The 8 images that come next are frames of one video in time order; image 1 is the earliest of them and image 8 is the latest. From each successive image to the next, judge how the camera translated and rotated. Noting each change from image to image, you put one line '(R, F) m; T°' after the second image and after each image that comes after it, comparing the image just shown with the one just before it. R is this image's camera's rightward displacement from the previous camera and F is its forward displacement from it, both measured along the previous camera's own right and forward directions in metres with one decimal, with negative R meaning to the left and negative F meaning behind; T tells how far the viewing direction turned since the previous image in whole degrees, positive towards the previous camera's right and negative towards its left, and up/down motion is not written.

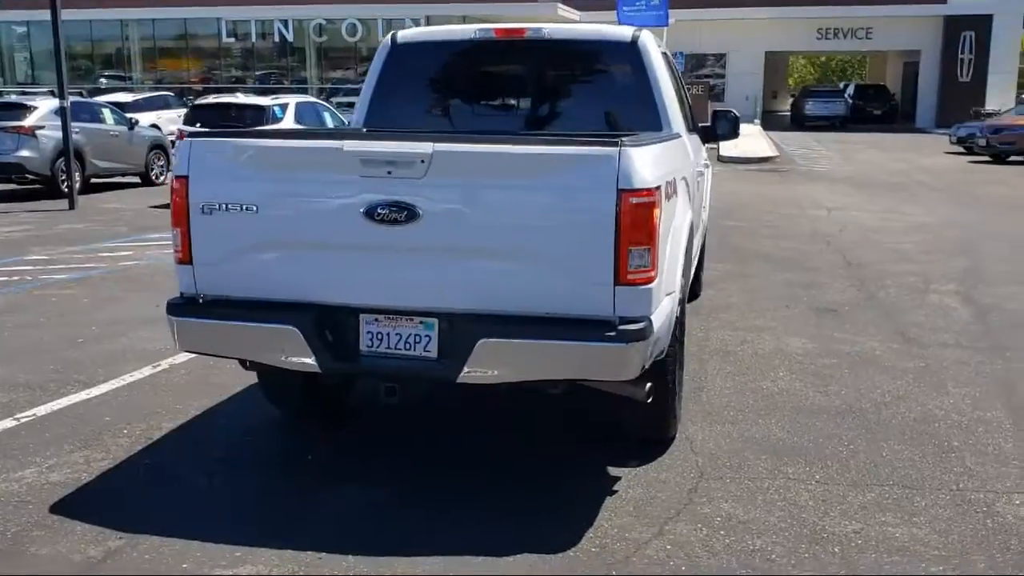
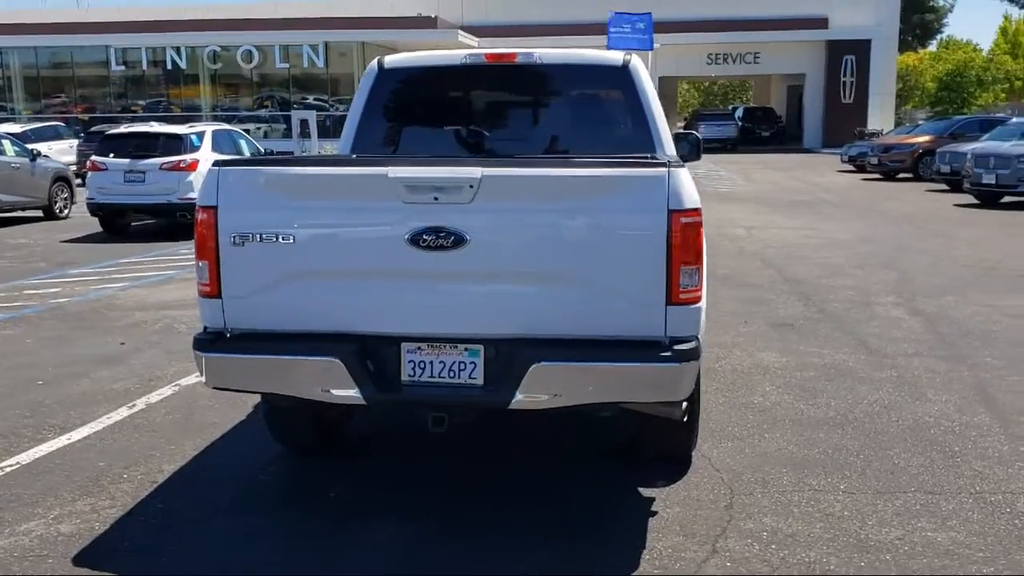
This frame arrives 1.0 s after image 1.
(-0.6, +0.1) m; +6°
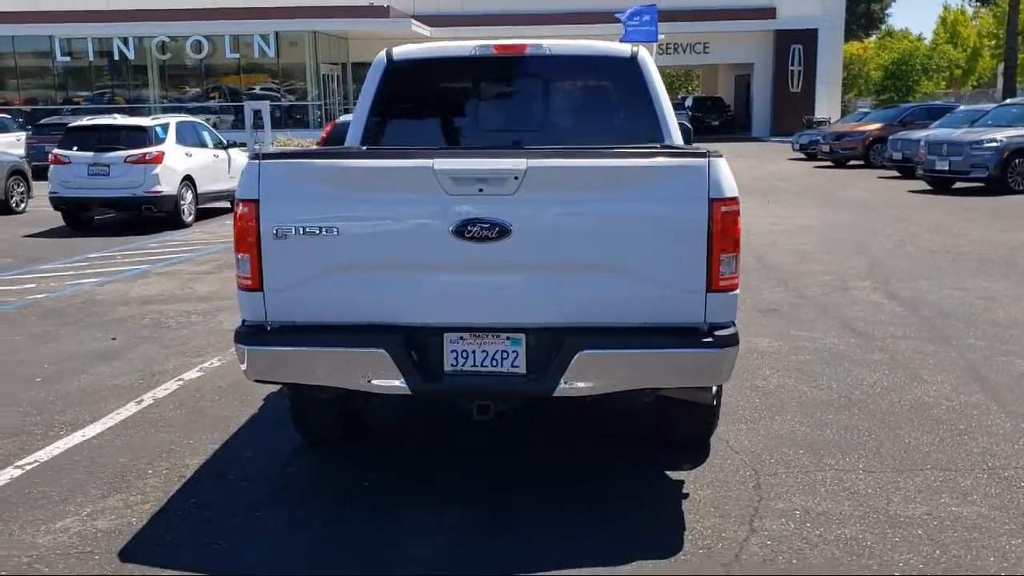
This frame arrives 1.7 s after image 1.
(-0.4, -0.1) m; +3°
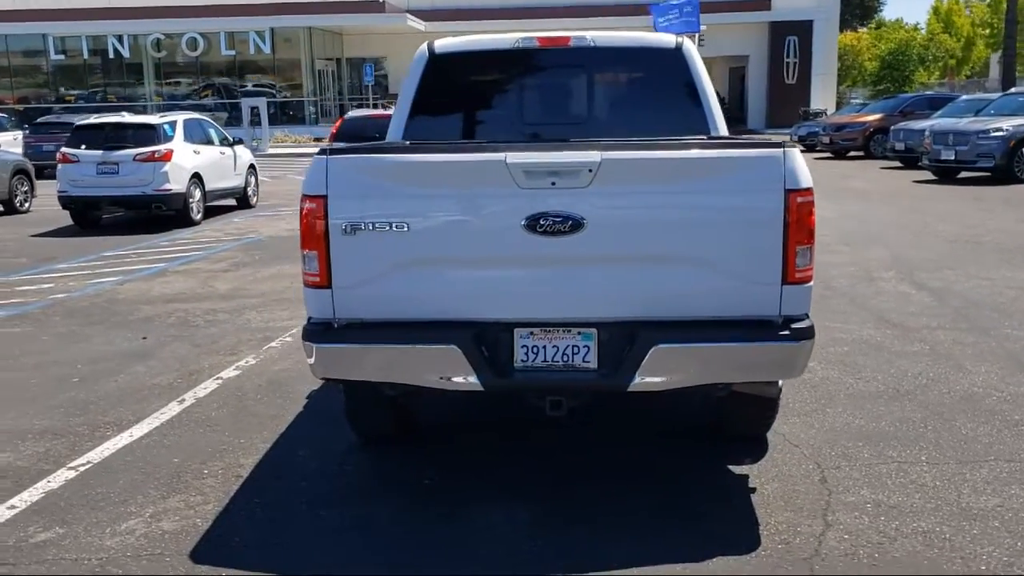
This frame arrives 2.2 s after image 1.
(-0.3, +0.1) m; 0°
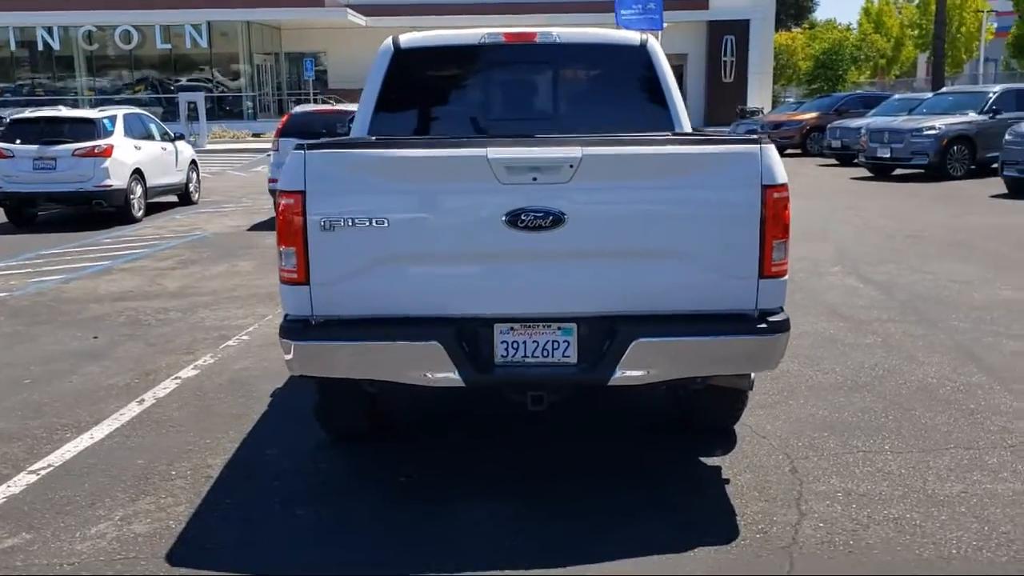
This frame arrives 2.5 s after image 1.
(-0.2, 0.0) m; +4°
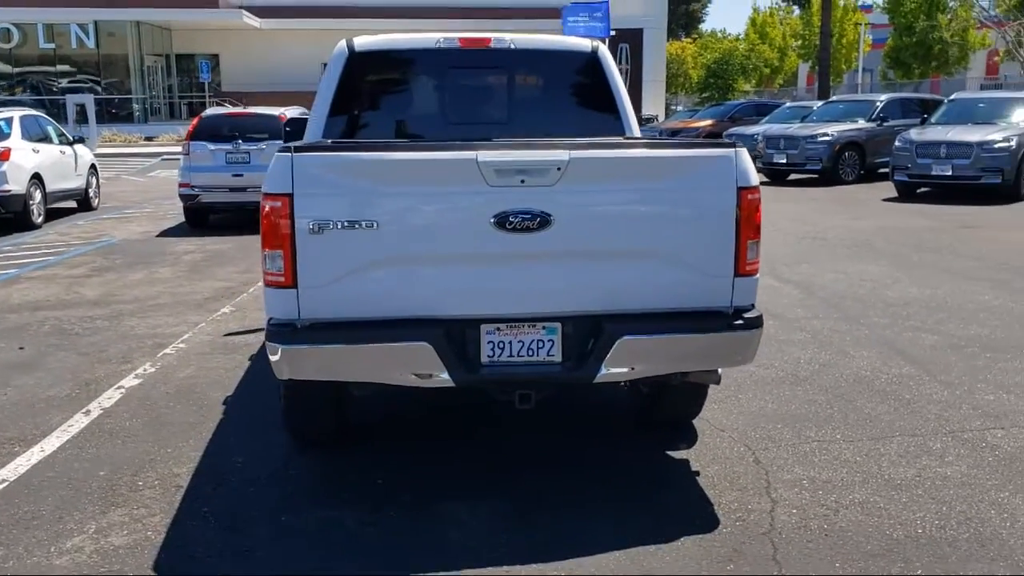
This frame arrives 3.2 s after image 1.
(-0.4, -0.1) m; +6°
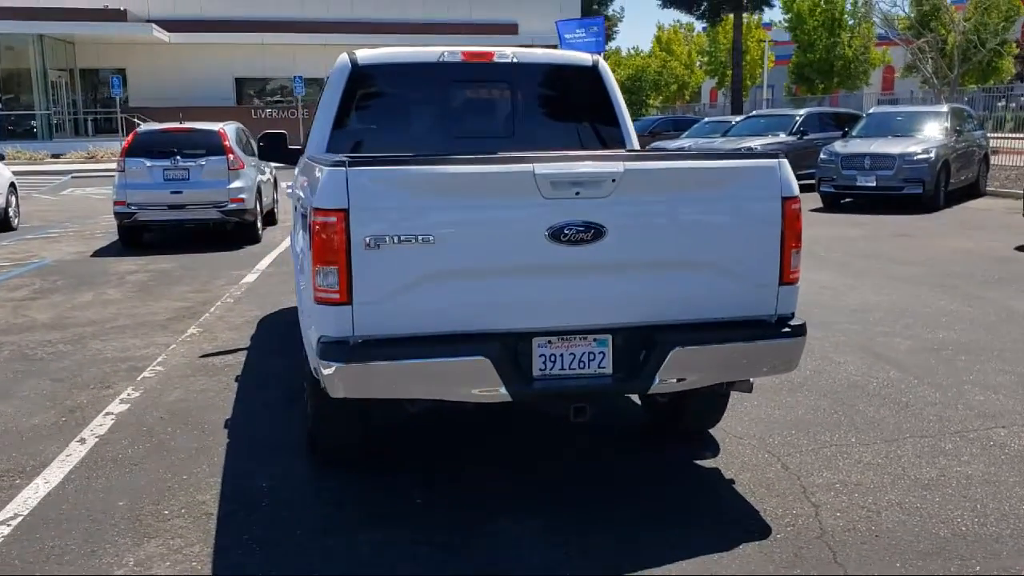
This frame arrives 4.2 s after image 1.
(-0.6, +0.1) m; +5°
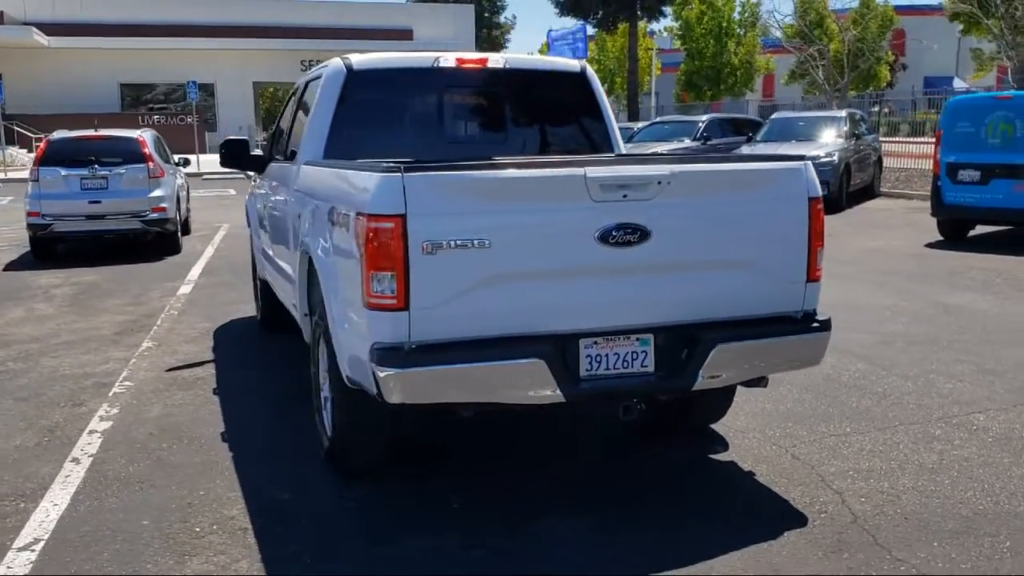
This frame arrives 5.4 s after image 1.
(-0.7, 0.0) m; +6°
